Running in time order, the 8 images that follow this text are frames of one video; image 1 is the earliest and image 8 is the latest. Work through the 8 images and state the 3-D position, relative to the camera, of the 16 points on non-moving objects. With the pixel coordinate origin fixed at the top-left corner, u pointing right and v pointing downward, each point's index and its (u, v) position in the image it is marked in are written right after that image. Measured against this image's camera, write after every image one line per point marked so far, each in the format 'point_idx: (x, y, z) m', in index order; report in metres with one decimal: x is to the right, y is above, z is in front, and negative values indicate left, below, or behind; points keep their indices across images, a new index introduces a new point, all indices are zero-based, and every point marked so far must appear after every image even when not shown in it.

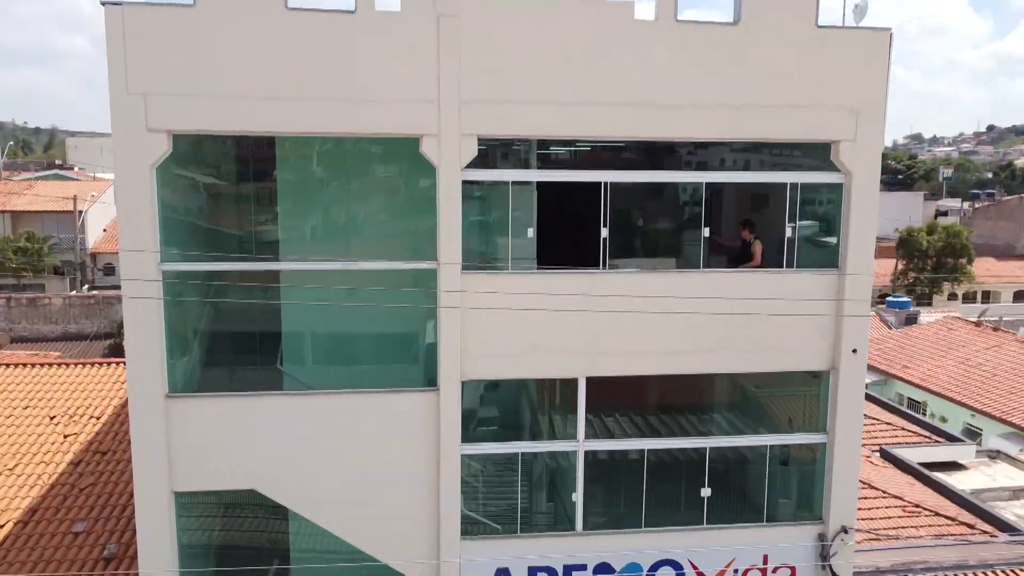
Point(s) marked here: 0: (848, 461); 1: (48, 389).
0: (+3.8, -1.9, +8.6) m
1: (-8.8, -1.9, +14.5) m
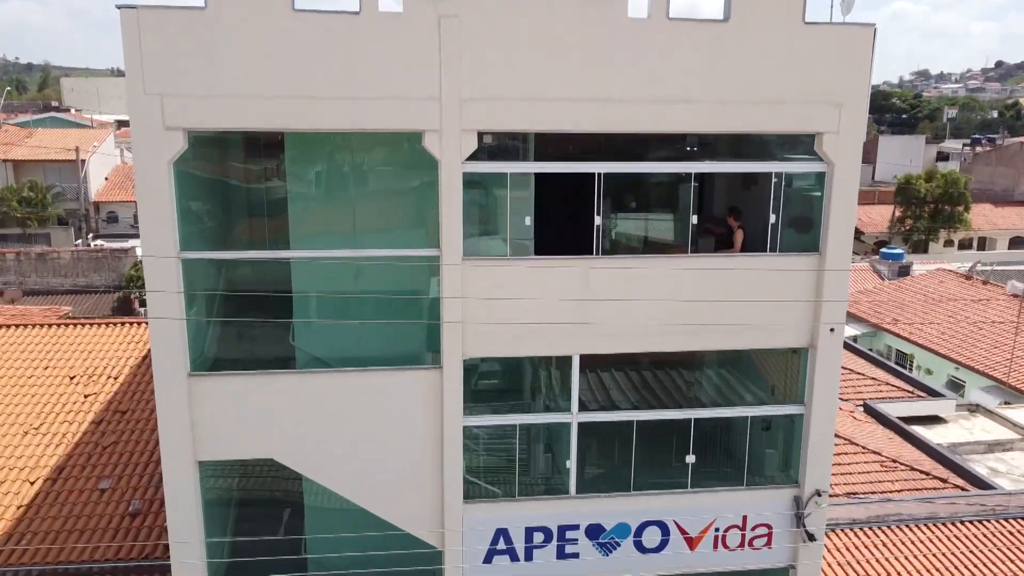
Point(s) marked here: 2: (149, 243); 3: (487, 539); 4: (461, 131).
0: (+3.7, -1.7, +9.2) m
1: (-8.8, -1.2, +15.1) m
2: (-3.8, +0.4, +7.9) m
3: (-0.3, -2.9, +9.0) m
4: (-0.6, +1.7, +8.1) m
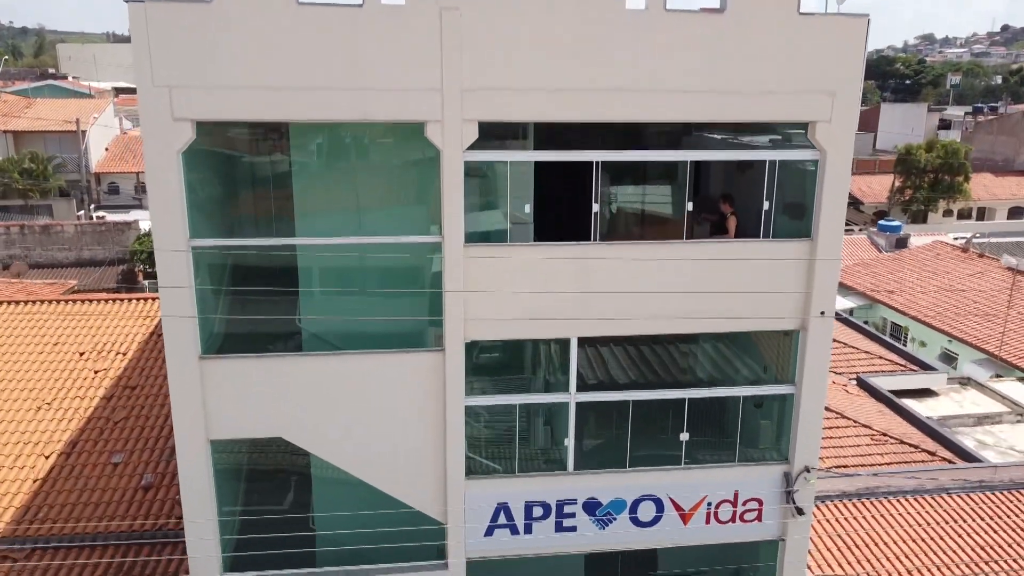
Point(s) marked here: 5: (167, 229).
0: (+3.7, -1.5, +9.6) m
1: (-8.8, -0.8, +15.4) m
2: (-3.8, +0.6, +8.1) m
3: (-0.3, -2.7, +9.3) m
4: (-0.6, +1.8, +8.3) m
5: (-3.7, +0.5, +8.2) m
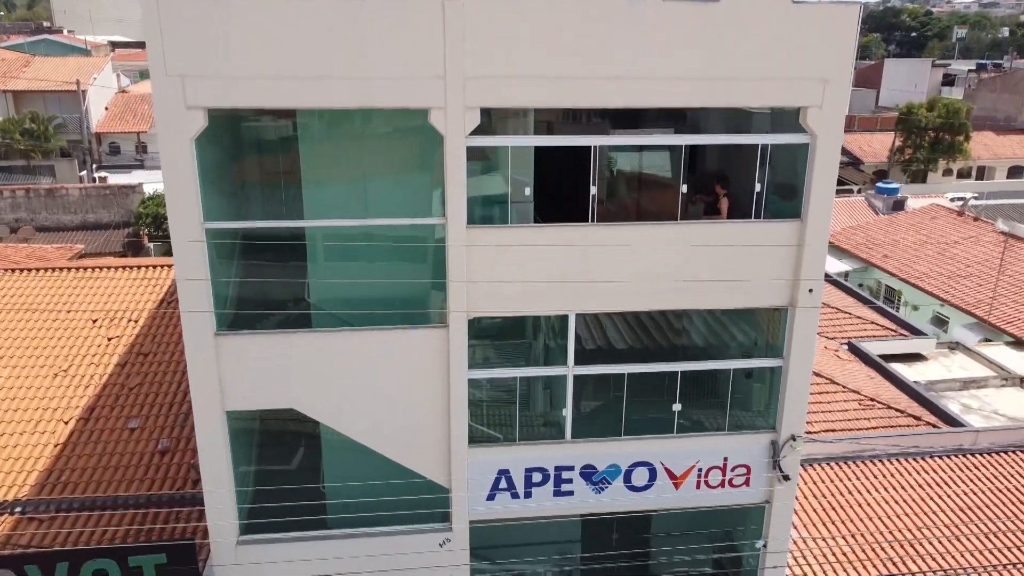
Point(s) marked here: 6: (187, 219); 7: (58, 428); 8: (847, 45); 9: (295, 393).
0: (+3.8, -1.2, +10.0) m
1: (-8.8, -0.1, +15.8) m
2: (-3.7, +0.8, +8.5) m
3: (-0.3, -2.5, +9.9) m
4: (-0.5, +2.0, +8.6) m
5: (-3.7, +0.7, +8.5) m
6: (-3.6, +0.8, +8.5) m
7: (-7.6, -2.3, +12.7) m
8: (+3.9, +2.8, +8.9) m
9: (-2.6, -1.3, +9.3) m
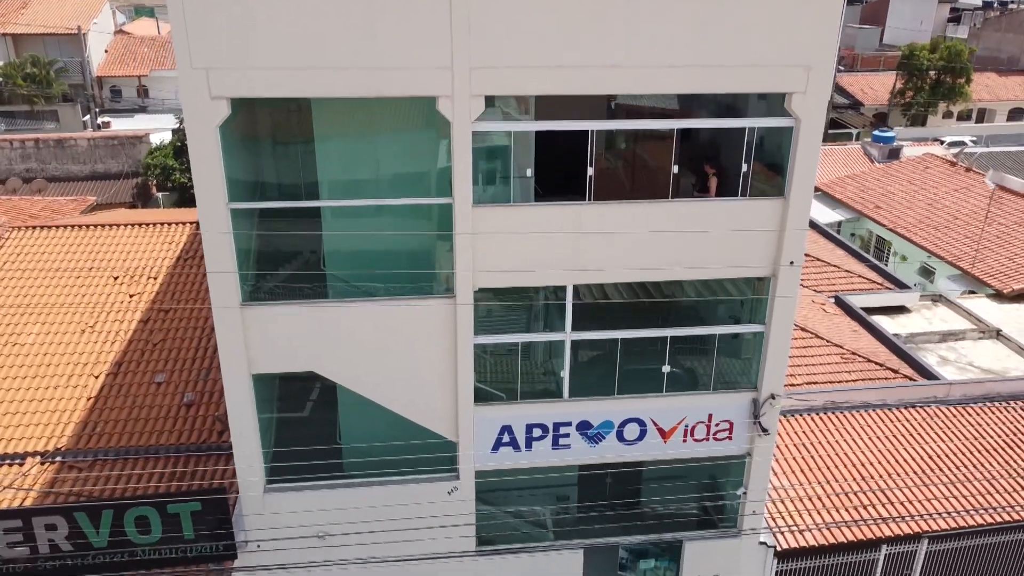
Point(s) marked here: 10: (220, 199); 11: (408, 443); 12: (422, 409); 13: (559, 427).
0: (+3.8, -0.8, +10.8) m
1: (-8.8, +0.8, +16.5) m
2: (-3.7, +1.0, +9.1) m
3: (-0.3, -2.1, +10.8) m
4: (-0.5, +2.3, +9.1) m
5: (-3.7, +1.0, +9.2) m
6: (-3.6, +1.0, +9.2) m
7: (-7.5, -1.7, +13.6) m
8: (+3.9, +3.1, +9.4) m
9: (-2.6, -0.9, +10.2) m
10: (-3.5, +1.1, +9.2) m
11: (-1.5, -2.2, +10.9) m
12: (-1.3, -1.7, +10.6) m
13: (+0.7, -2.0, +10.9) m
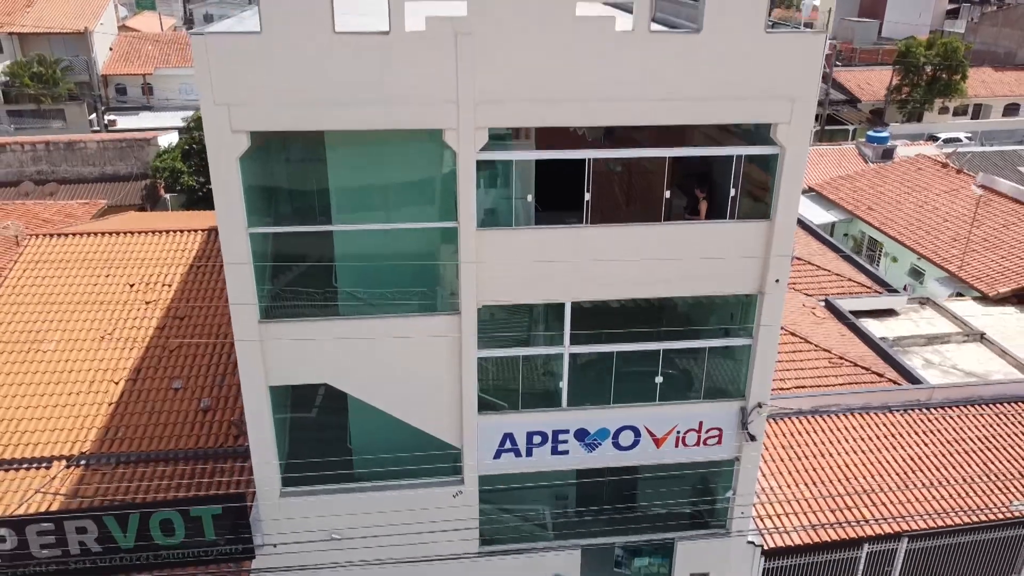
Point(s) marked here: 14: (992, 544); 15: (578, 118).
0: (+3.8, -1.0, +11.5) m
1: (-8.8, +0.7, +17.1) m
2: (-3.7, +0.8, +9.7) m
3: (-0.2, -2.3, +11.5) m
4: (-0.5, +2.0, +9.7) m
5: (-3.7, +0.7, +9.8) m
6: (-3.6, +0.8, +9.8) m
7: (-7.5, -1.9, +14.3) m
8: (+4.0, +2.8, +9.9) m
9: (-2.6, -1.2, +10.8) m
10: (-3.5, +0.8, +9.8) m
11: (-1.5, -2.5, +11.6) m
12: (-1.2, -1.9, +11.3) m
13: (+0.7, -2.2, +11.5) m
14: (+8.7, -4.6, +13.8) m
15: (+0.9, +2.2, +9.8) m
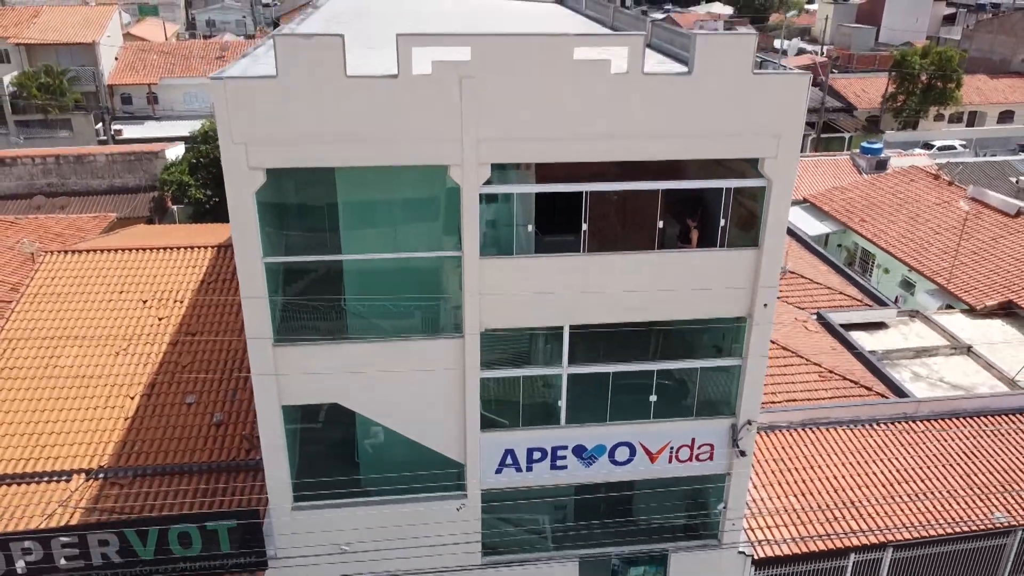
0: (+3.8, -1.4, +12.0) m
1: (-8.7, +0.3, +17.6) m
2: (-3.7, +0.4, +10.3) m
3: (-0.2, -2.7, +12.0) m
4: (-0.5, +1.6, +10.2) m
5: (-3.6, +0.4, +10.3) m
6: (-3.6, +0.4, +10.3) m
7: (-7.5, -2.2, +14.8) m
8: (+4.0, +2.5, +10.5) m
9: (-2.6, -1.5, +11.3) m
10: (-3.5, +0.4, +10.3) m
11: (-1.5, -2.8, +12.2) m
12: (-1.2, -2.3, +11.8) m
13: (+0.7, -2.6, +12.1) m
14: (+8.7, -5.0, +14.4) m
15: (+0.9, +1.8, +10.4) m
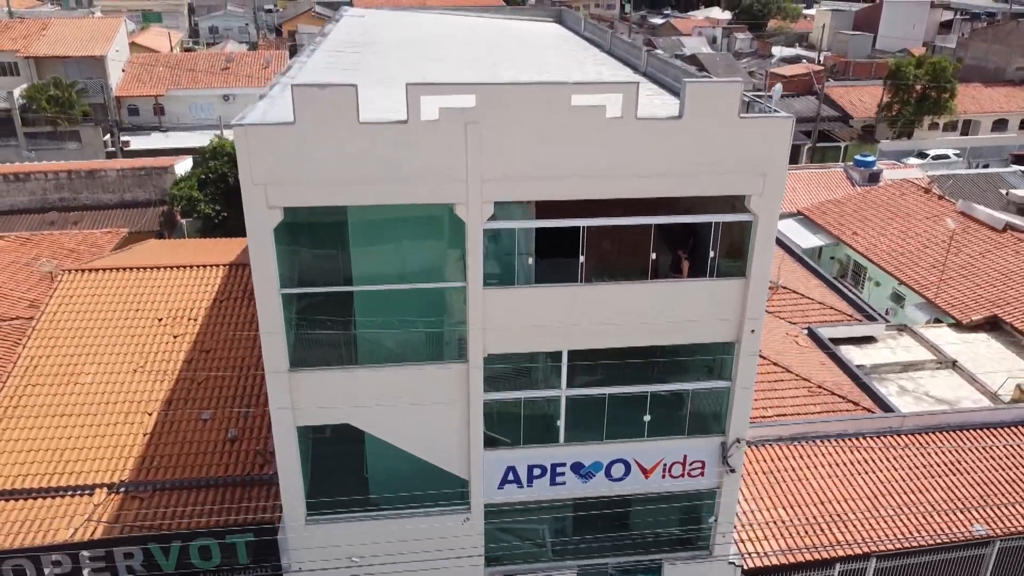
0: (+3.8, -1.8, +12.7) m
1: (-8.7, -0.1, +18.3) m
2: (-3.7, 0.0, +11.0) m
3: (-0.2, -3.1, +12.7) m
4: (-0.4, +1.2, +10.9) m
5: (-3.6, -0.1, +11.0) m
6: (-3.5, 0.0, +11.0) m
7: (-7.5, -2.7, +15.5) m
8: (+4.0, +2.0, +11.1) m
9: (-2.6, -2.0, +12.0) m
10: (-3.5, 0.0, +11.0) m
11: (-1.4, -3.3, +12.8) m
12: (-1.2, -2.7, +12.5) m
13: (+0.7, -3.0, +12.8) m
14: (+8.7, -5.4, +15.1) m
15: (+0.9, +1.4, +11.0) m
